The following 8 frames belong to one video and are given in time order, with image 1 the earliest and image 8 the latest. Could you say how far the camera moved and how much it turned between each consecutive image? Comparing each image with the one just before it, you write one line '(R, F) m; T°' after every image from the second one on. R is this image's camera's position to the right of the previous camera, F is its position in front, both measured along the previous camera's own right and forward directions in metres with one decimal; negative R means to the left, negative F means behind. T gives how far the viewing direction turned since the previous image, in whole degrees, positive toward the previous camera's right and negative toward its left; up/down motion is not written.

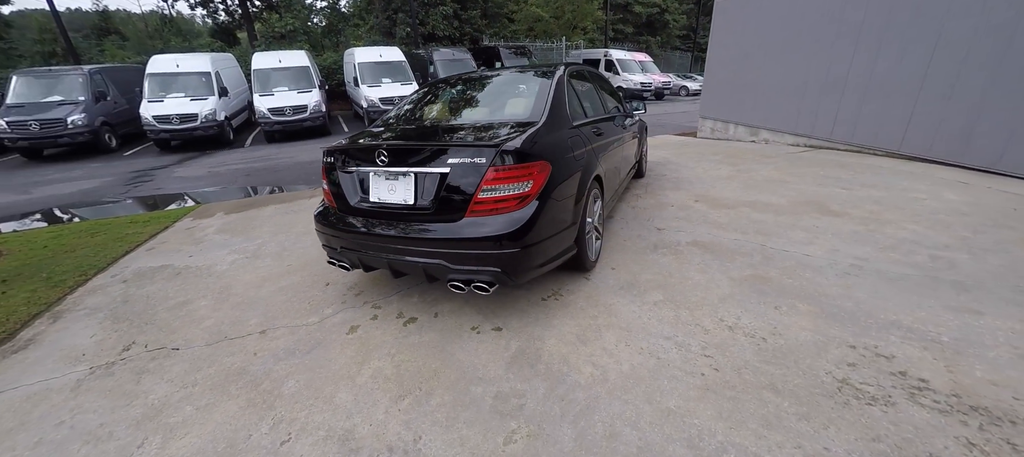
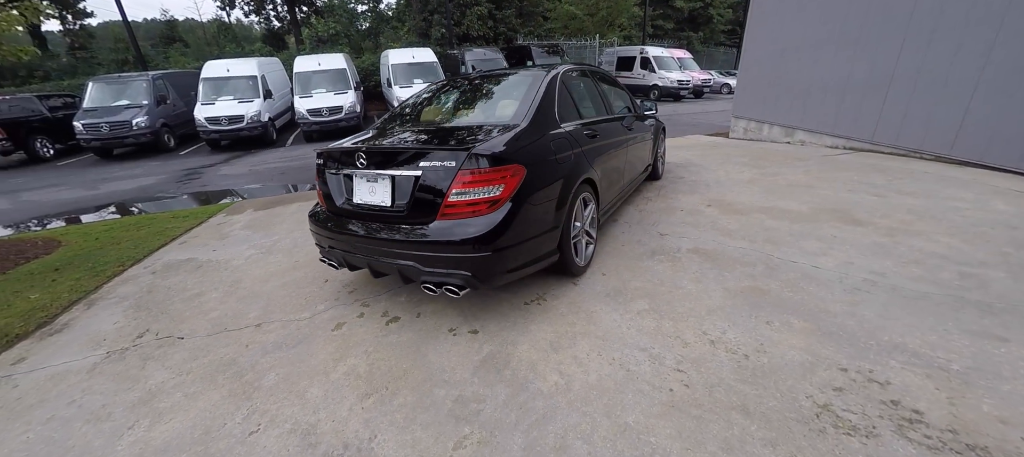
(+0.4, 0.0) m; -5°
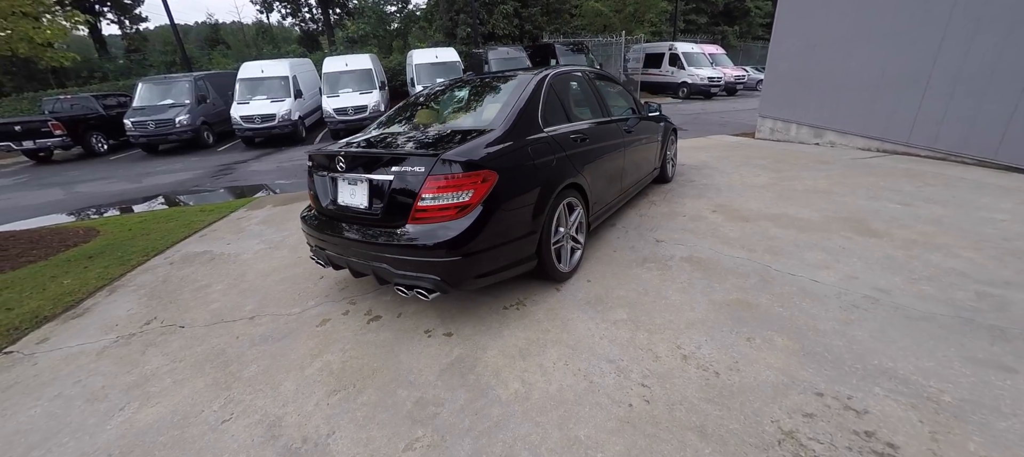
(+0.3, 0.0) m; -4°
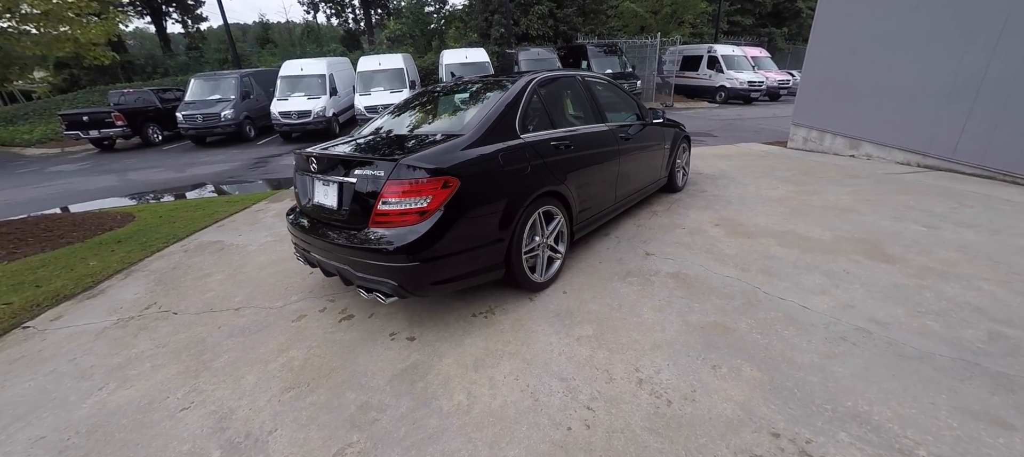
(+0.4, +0.1) m; -5°
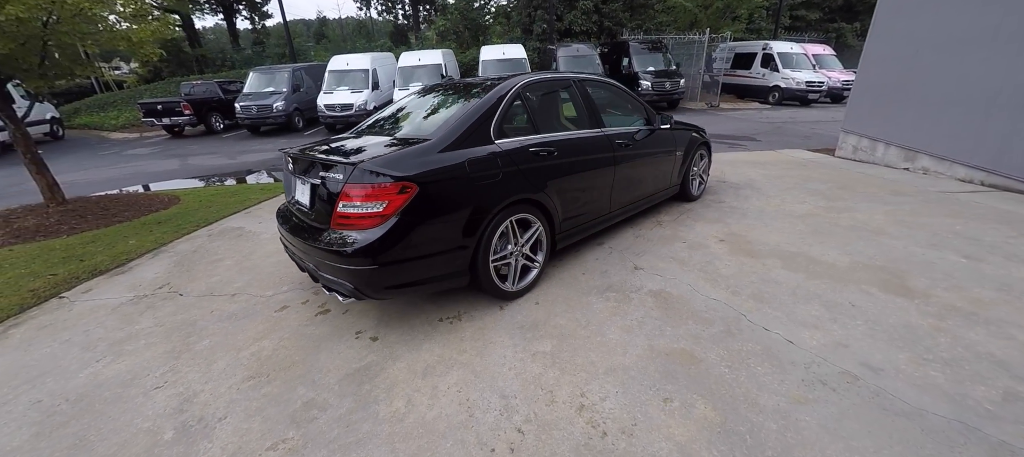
(+0.5, +0.1) m; -6°
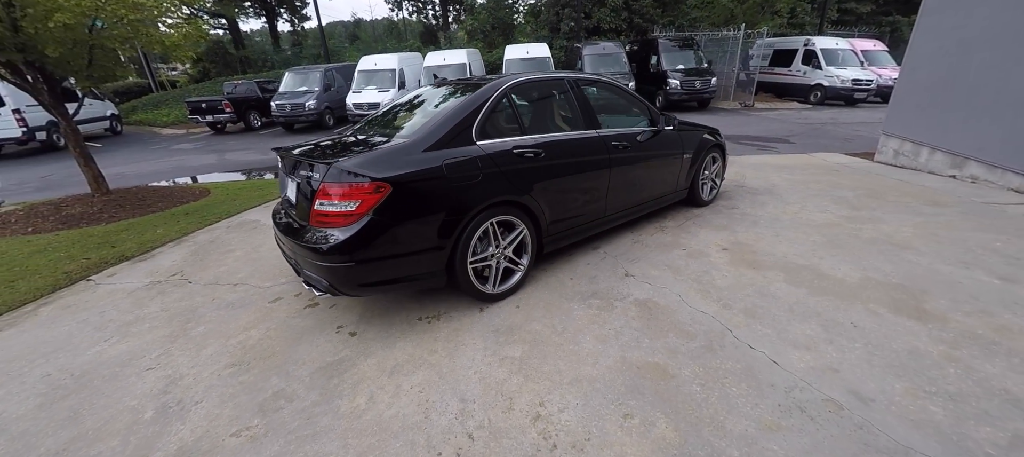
(+0.3, +0.1) m; -5°
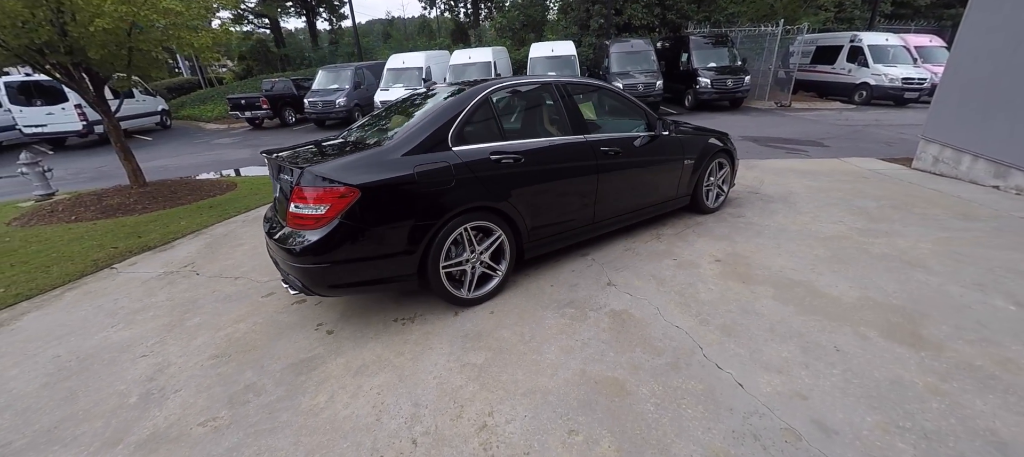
(+0.4, 0.0) m; -5°
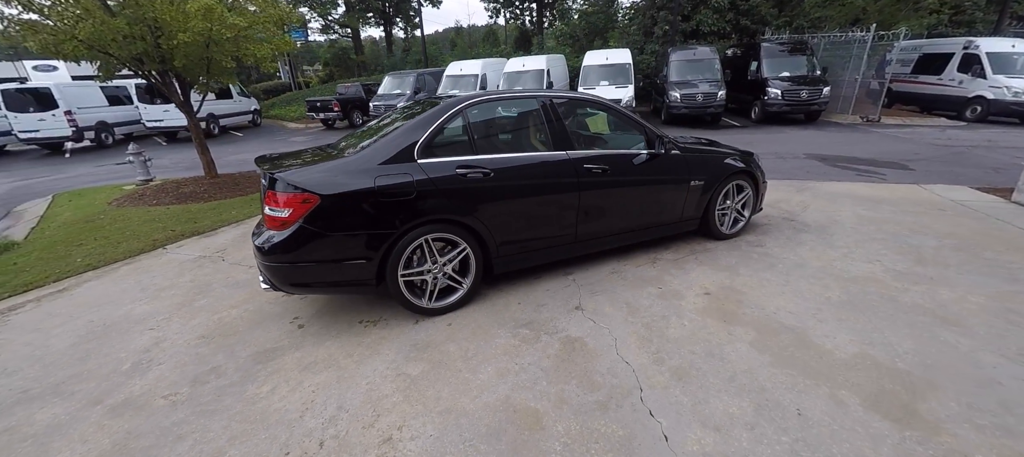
(+0.7, +0.1) m; -9°
